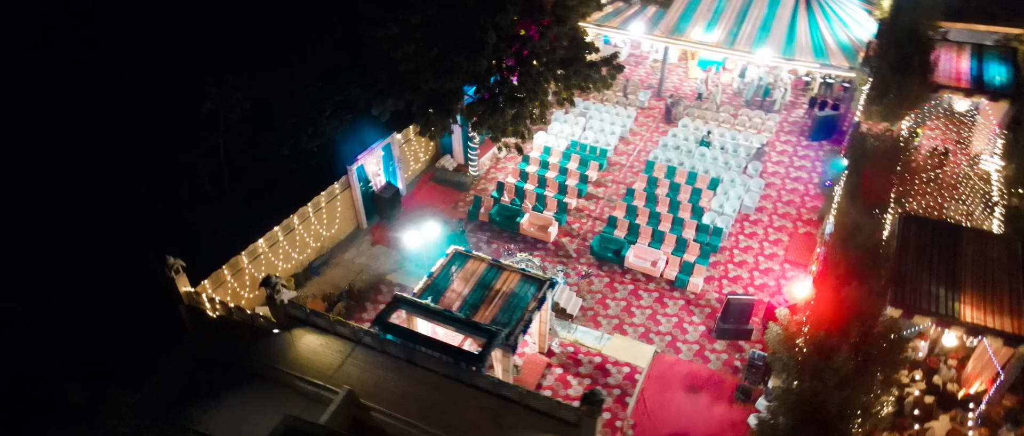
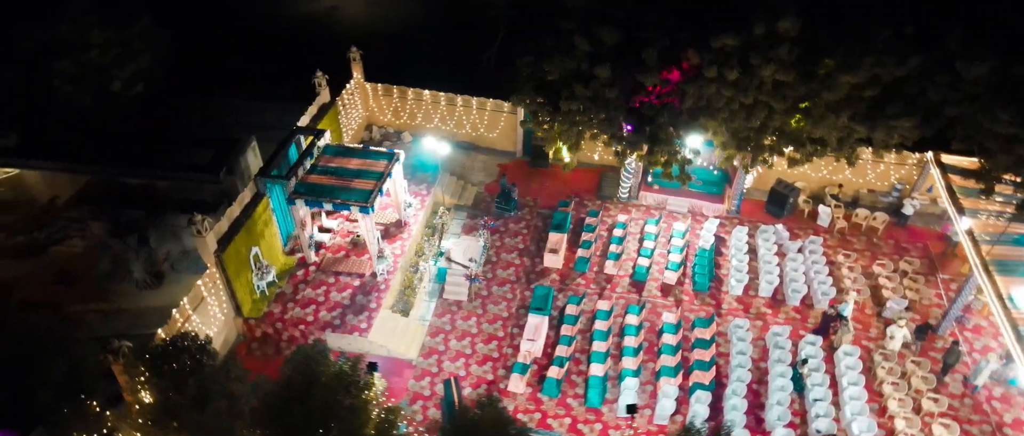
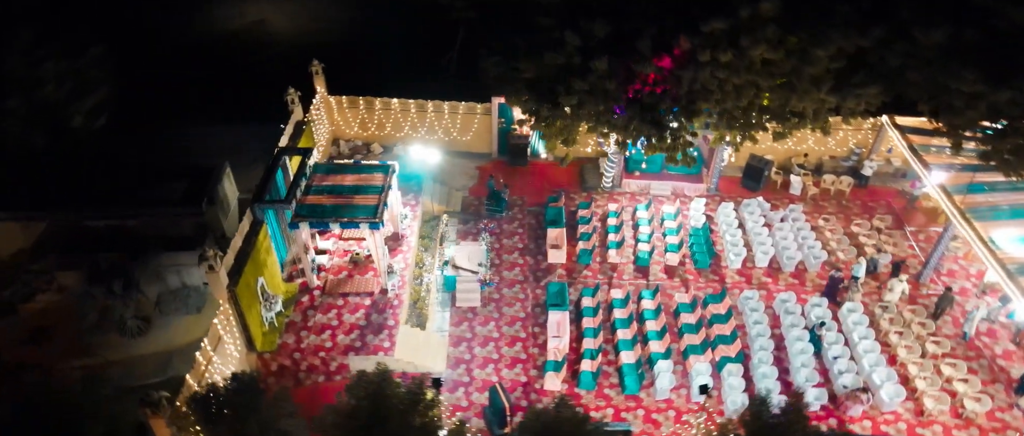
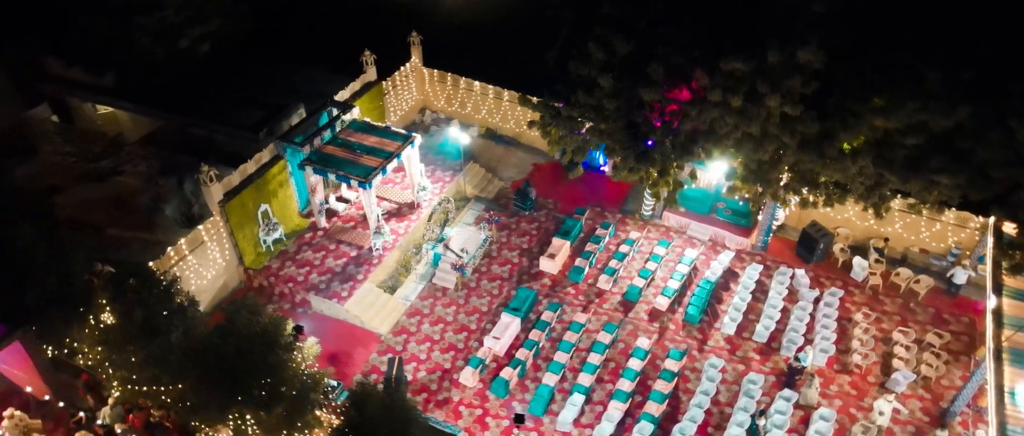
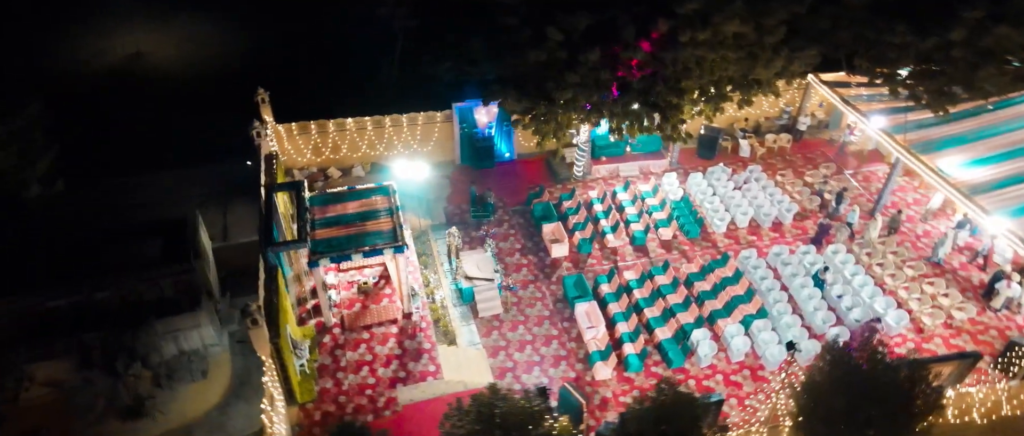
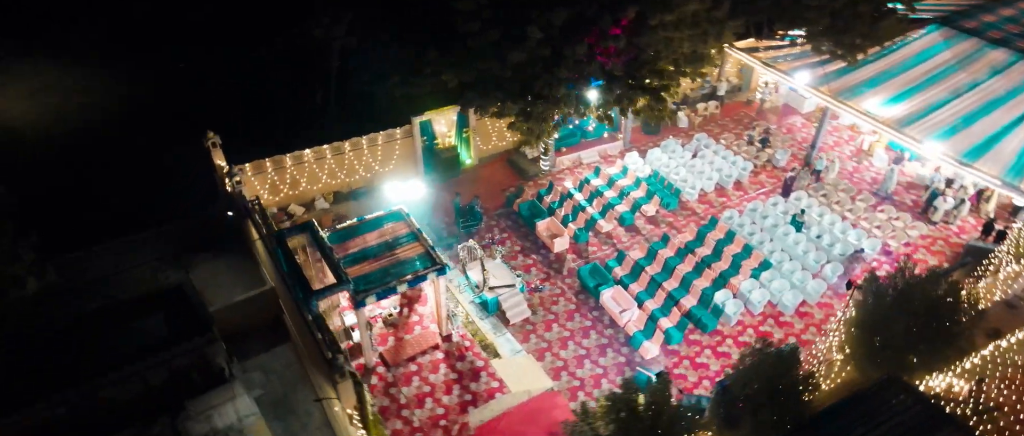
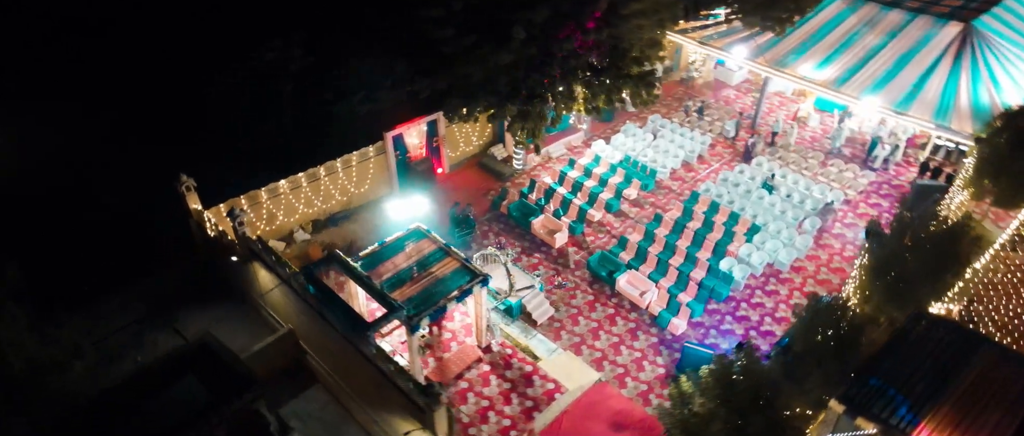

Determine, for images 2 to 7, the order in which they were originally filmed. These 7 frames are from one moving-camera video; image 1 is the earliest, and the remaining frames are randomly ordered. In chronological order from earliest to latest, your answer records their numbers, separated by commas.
7, 6, 5, 3, 2, 4
